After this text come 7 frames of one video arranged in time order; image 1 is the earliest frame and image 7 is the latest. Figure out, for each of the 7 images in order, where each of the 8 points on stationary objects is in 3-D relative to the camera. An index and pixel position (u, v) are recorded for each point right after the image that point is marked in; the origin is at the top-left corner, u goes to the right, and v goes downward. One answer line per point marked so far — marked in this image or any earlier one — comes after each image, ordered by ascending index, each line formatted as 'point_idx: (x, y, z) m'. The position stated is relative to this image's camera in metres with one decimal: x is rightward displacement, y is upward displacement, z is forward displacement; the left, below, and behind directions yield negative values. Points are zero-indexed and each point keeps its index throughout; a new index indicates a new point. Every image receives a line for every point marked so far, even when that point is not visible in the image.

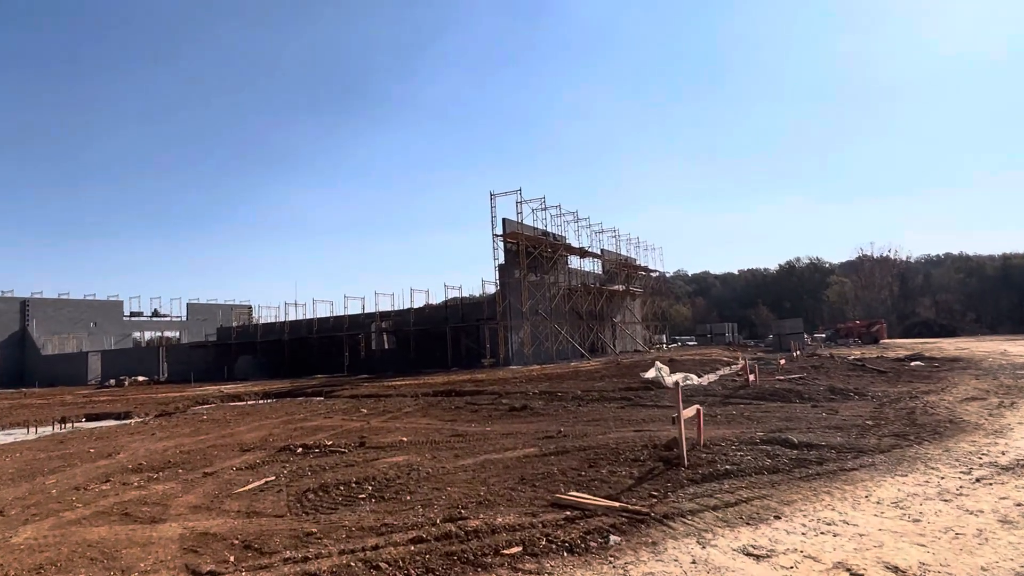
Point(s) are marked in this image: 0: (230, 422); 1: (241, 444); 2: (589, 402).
0: (-5.9, -2.8, +13.3) m
1: (-4.4, -2.6, +10.3) m
2: (+1.6, -2.3, +12.9) m
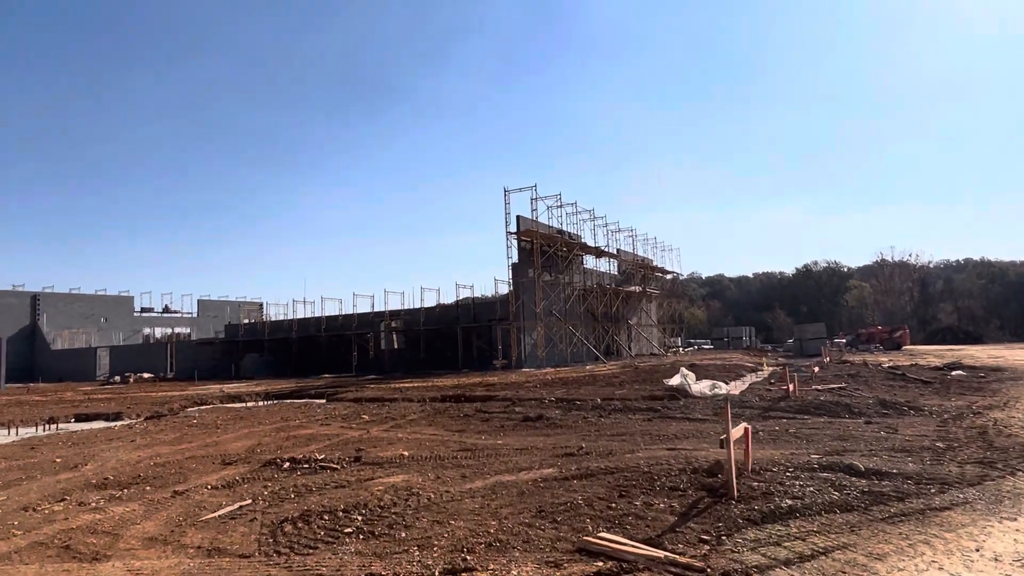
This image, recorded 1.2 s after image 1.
0: (-5.7, -2.7, +12.3) m
1: (-4.2, -2.5, +9.3) m
2: (+1.8, -2.3, +11.7) m
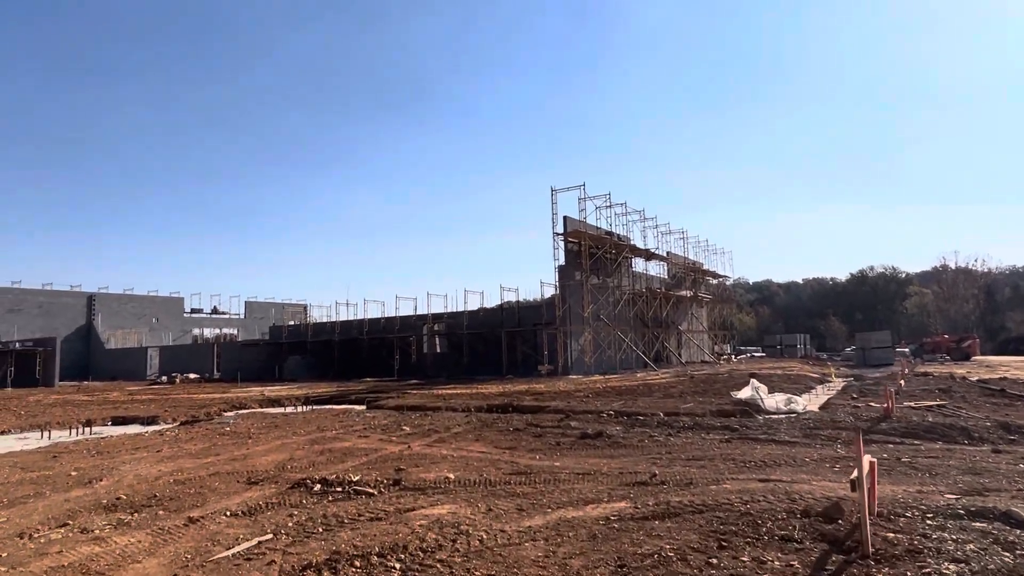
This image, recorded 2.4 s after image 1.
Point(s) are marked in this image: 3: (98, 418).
0: (-4.7, -2.7, +11.4) m
1: (-3.4, -2.4, +8.3) m
2: (+2.8, -2.3, +10.3) m
3: (-11.1, -3.5, +16.9) m
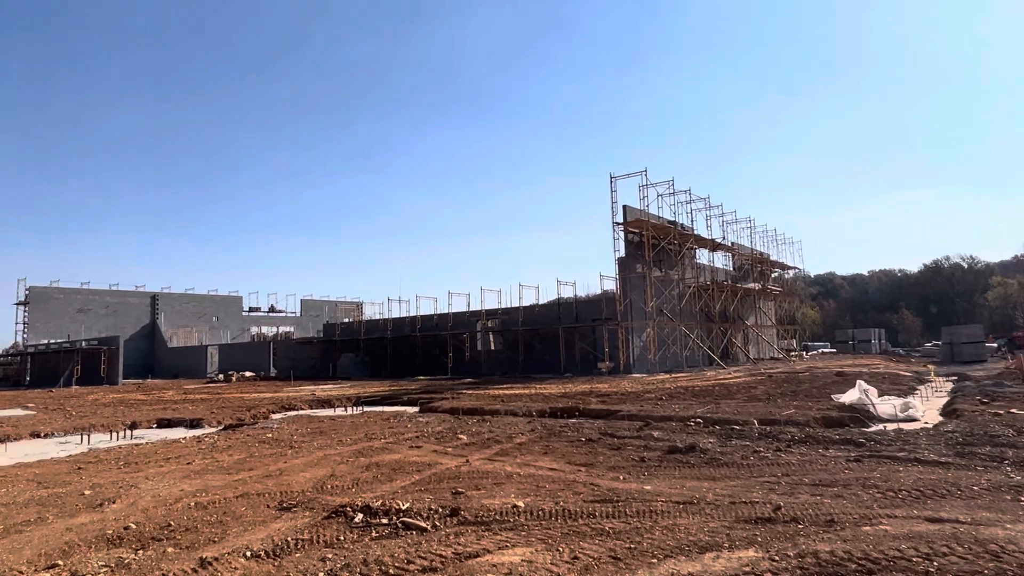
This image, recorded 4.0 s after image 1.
0: (-3.5, -2.6, +10.3) m
1: (-2.5, -2.3, +7.1) m
2: (+3.8, -2.1, +8.6) m
3: (-9.5, -3.4, +16.3) m
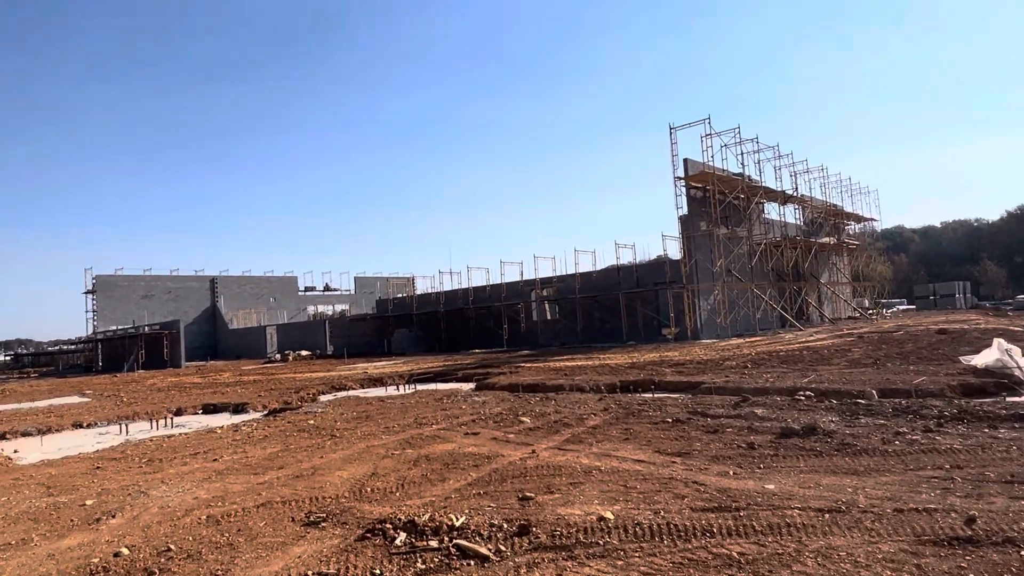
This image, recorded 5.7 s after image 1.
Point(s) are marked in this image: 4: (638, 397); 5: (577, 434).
0: (-2.5, -2.1, +9.1) m
1: (-1.8, -2.0, +5.8) m
2: (+4.6, -1.5, +6.8) m
3: (-7.9, -2.9, +15.6) m
4: (+2.1, -1.8, +10.7) m
5: (+0.8, -1.9, +8.0) m
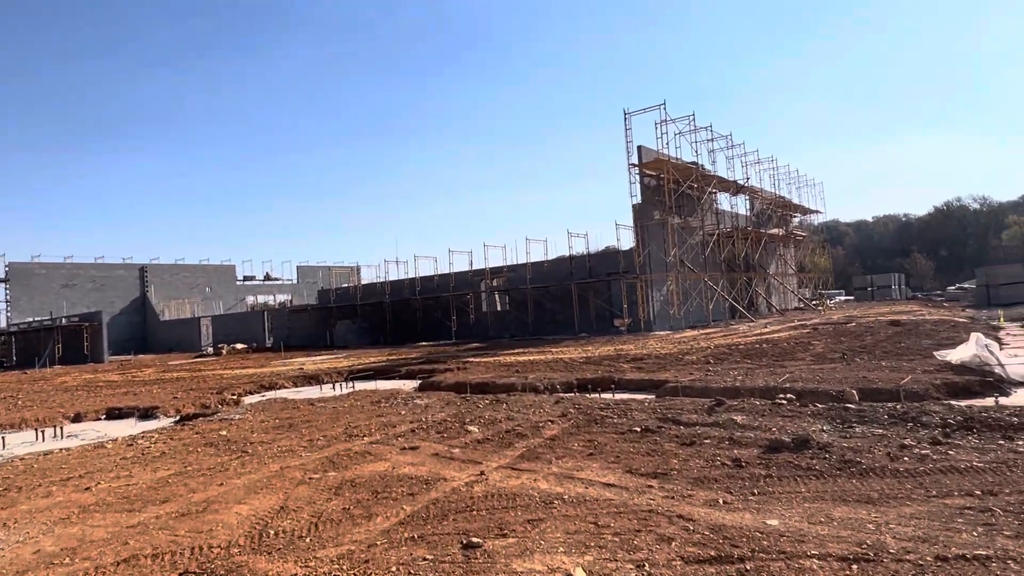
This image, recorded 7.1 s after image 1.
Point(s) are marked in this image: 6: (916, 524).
0: (-3.2, -2.0, +7.7) m
1: (-2.2, -1.9, +4.5) m
2: (+4.1, -1.4, +5.9) m
3: (-9.1, -2.6, +13.8) m
4: (+1.3, -1.7, +9.6) m
5: (+0.2, -1.7, +6.9) m
6: (+2.7, -1.6, +4.3) m
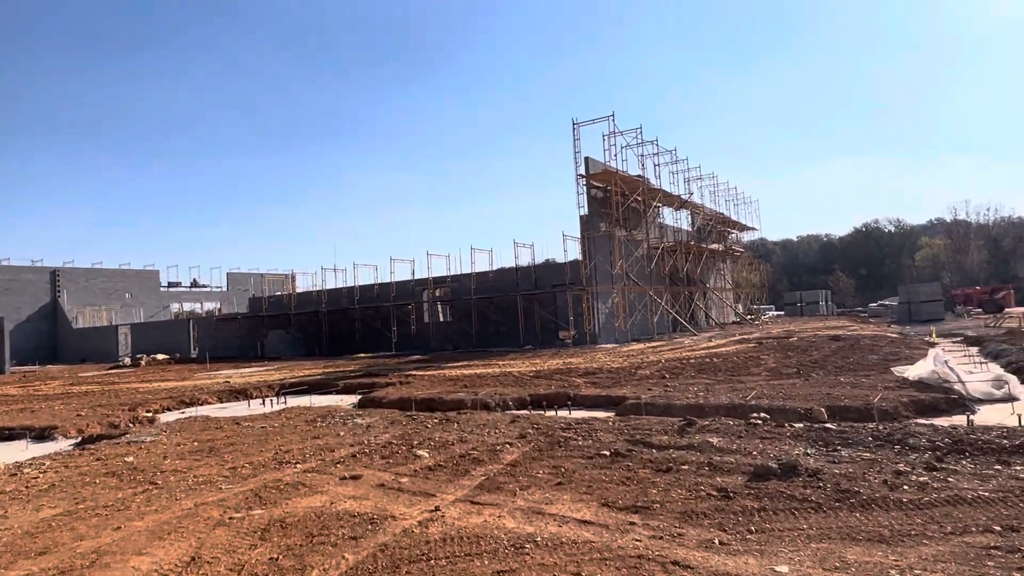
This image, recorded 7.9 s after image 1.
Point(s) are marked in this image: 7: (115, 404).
0: (-3.7, -2.0, +6.6) m
1: (-2.4, -1.9, +3.5) m
2: (+3.8, -1.5, +5.5) m
3: (-10.1, -2.7, +12.0) m
4: (+0.6, -1.8, +8.9) m
5: (-0.2, -1.8, +6.1) m
6: (+2.5, -1.6, +3.8) m
7: (-9.4, -2.7, +14.9) m
